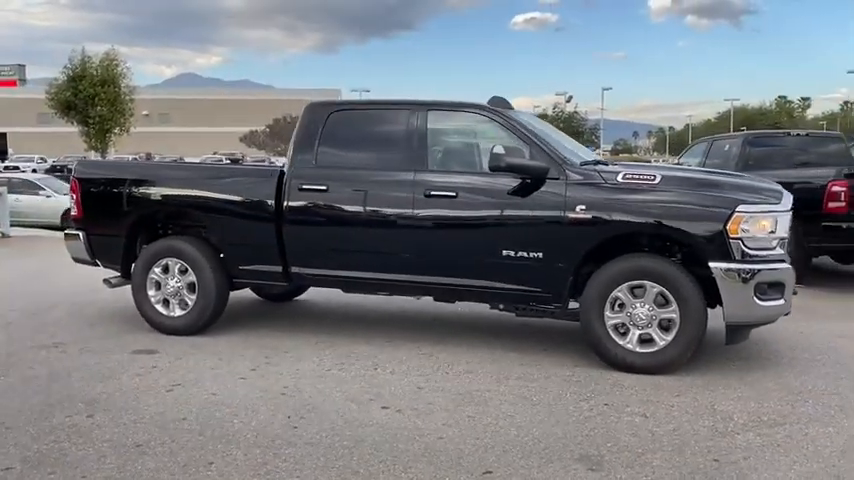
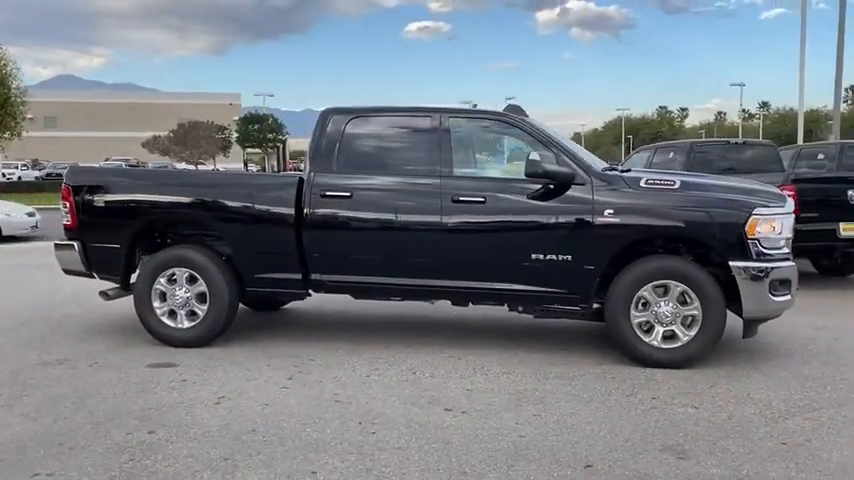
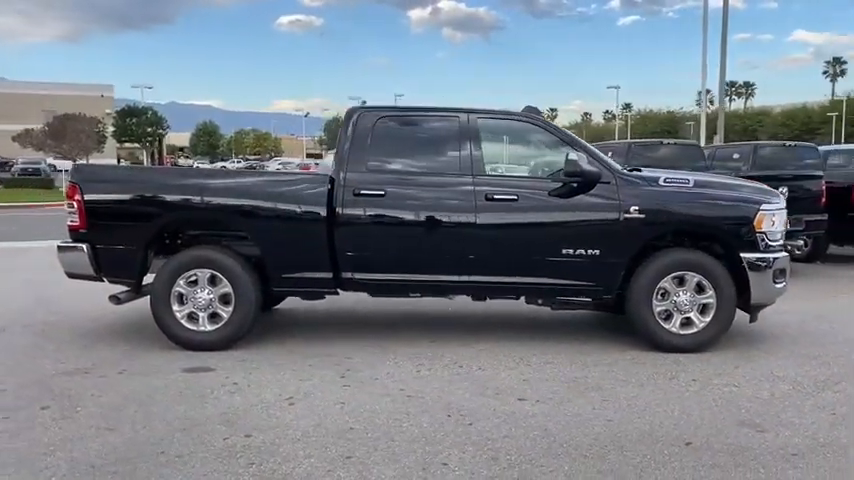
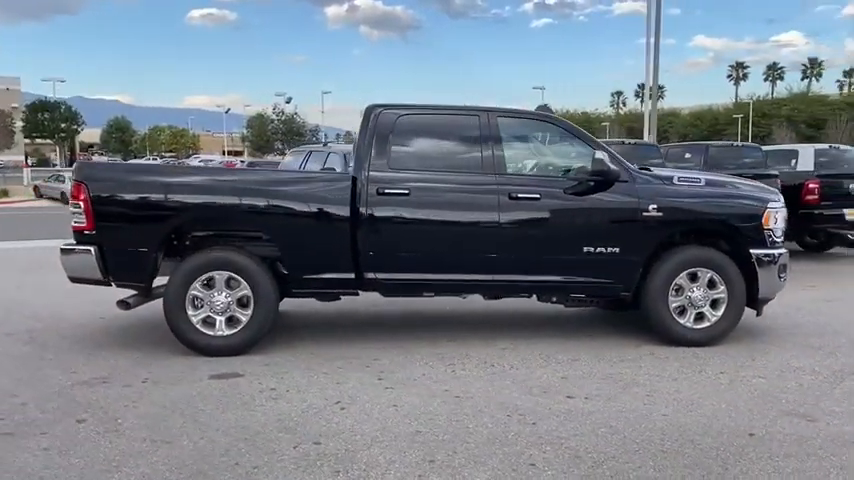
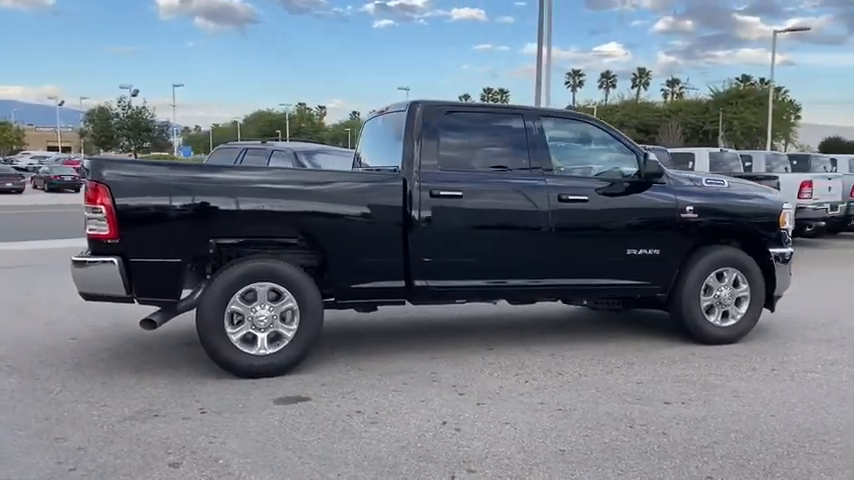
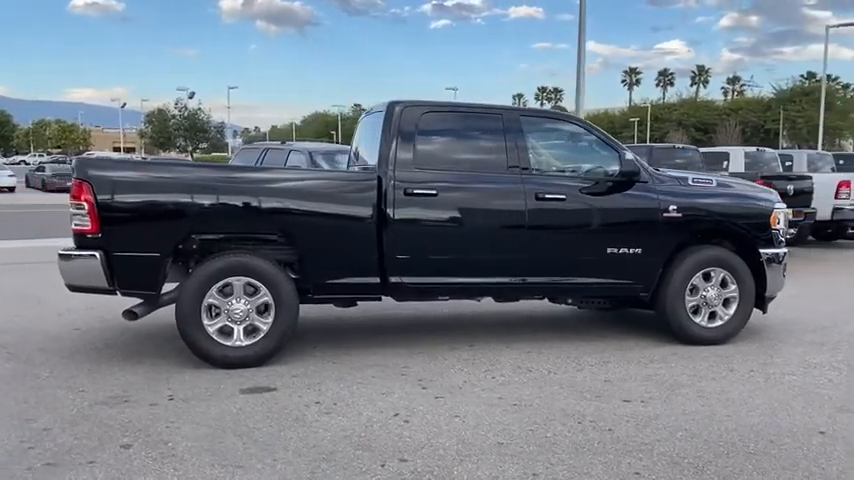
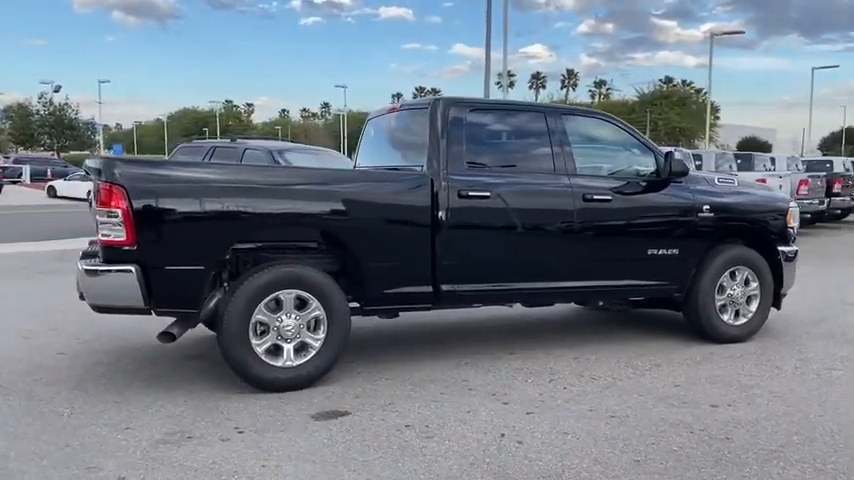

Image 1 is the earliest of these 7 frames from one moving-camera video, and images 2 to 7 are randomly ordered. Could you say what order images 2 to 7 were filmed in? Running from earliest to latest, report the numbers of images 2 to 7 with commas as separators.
2, 3, 4, 6, 5, 7
